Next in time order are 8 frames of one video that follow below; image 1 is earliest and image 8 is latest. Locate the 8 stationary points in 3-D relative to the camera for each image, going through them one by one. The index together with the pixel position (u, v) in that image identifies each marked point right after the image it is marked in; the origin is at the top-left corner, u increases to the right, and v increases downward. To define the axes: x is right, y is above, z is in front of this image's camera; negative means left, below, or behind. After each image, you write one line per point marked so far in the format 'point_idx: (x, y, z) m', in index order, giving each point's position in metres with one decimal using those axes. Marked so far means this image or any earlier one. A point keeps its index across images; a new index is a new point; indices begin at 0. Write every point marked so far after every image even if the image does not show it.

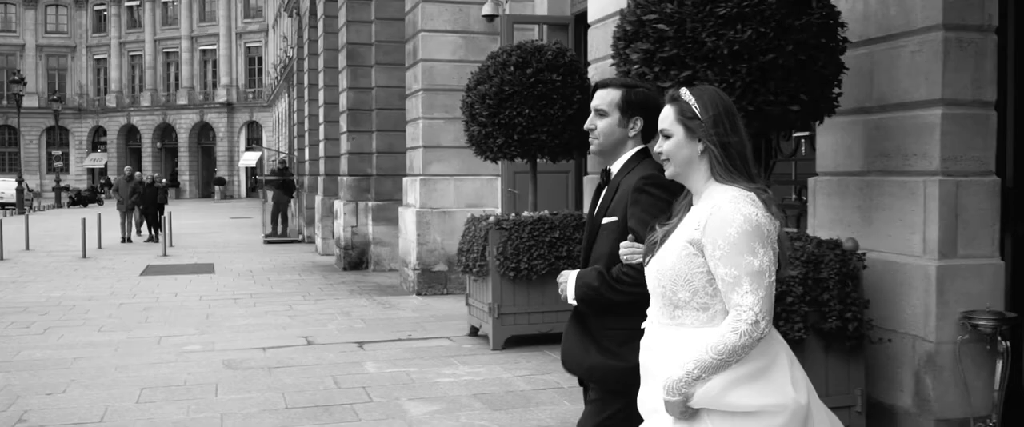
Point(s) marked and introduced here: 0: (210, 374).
0: (-2.2, -1.2, +7.8) m
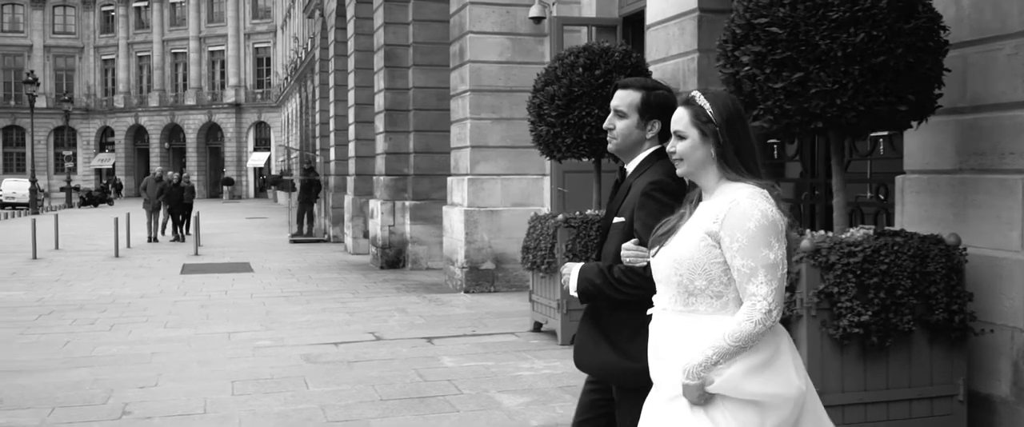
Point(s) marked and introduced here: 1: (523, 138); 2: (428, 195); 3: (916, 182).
0: (-1.6, -1.1, +8.0) m
1: (+0.1, +0.9, +12.7) m
2: (-1.2, +0.3, +15.9) m
3: (+2.3, +0.2, +6.1) m
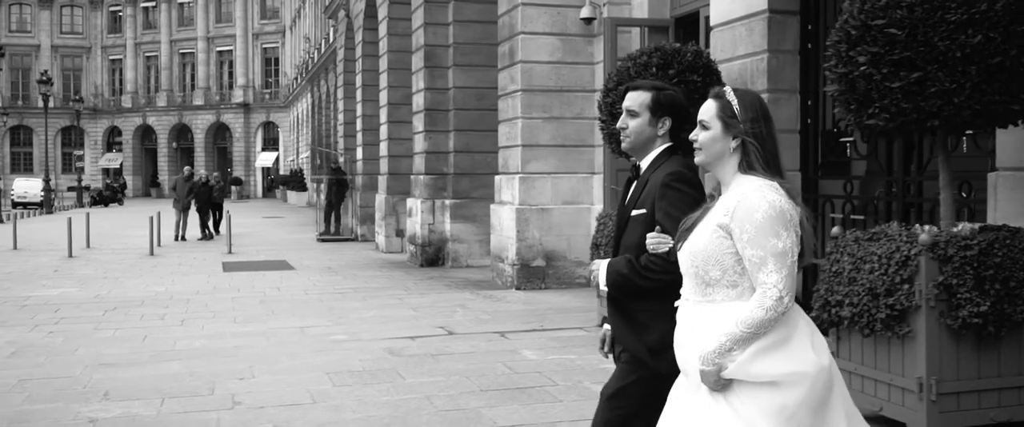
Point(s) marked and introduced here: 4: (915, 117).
0: (-1.0, -1.1, +8.2) m
1: (+0.7, +0.9, +12.9) m
2: (-0.6, +0.3, +16.1) m
3: (+2.9, +0.2, +6.4) m
4: (+2.0, +0.5, +5.5) m
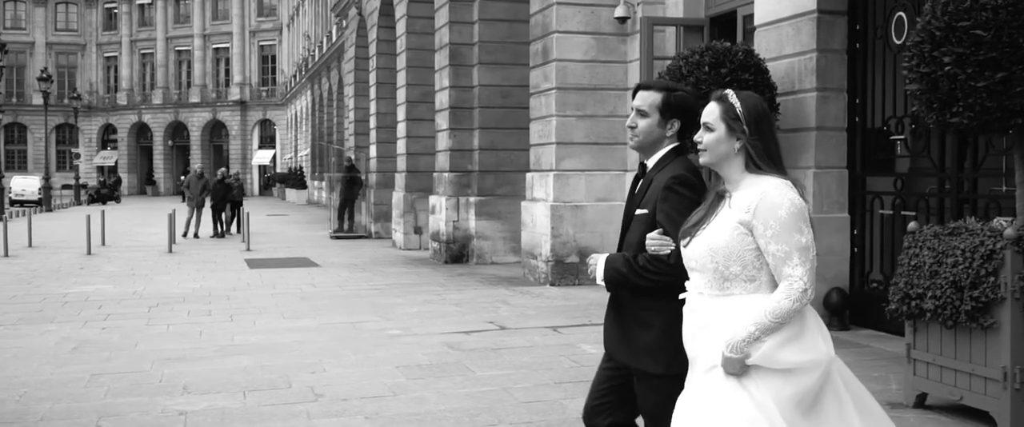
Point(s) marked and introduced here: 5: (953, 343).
0: (-0.5, -1.1, +8.3) m
1: (+1.1, +1.0, +13.0) m
2: (-0.3, +0.3, +16.2) m
3: (+3.4, +0.2, +6.6) m
4: (+2.5, +0.5, +5.7) m
5: (+2.4, -0.7, +5.9) m
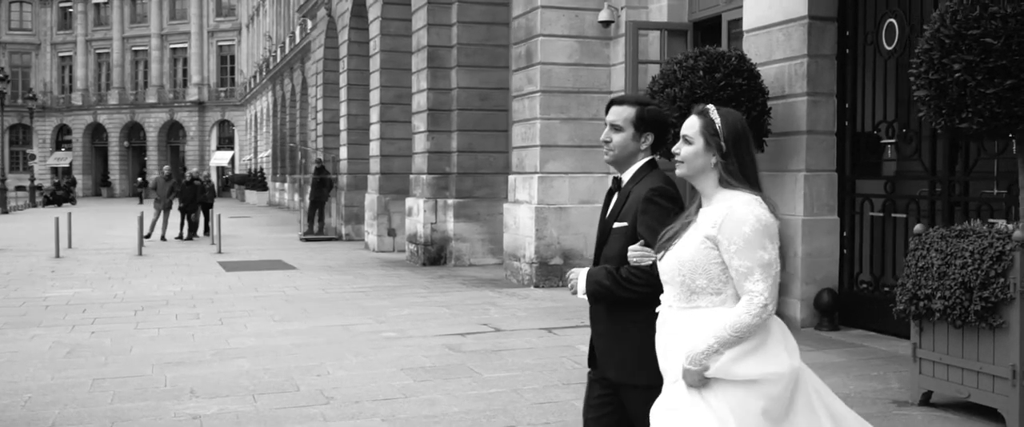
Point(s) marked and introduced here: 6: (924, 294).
0: (-0.5, -1.1, +8.4) m
1: (+0.9, +0.9, +13.1) m
2: (-0.6, +0.3, +16.3) m
3: (+3.5, +0.2, +6.8) m
4: (+2.7, +0.5, +5.8) m
5: (+2.5, -0.7, +6.1) m
6: (+2.3, -0.5, +6.2) m
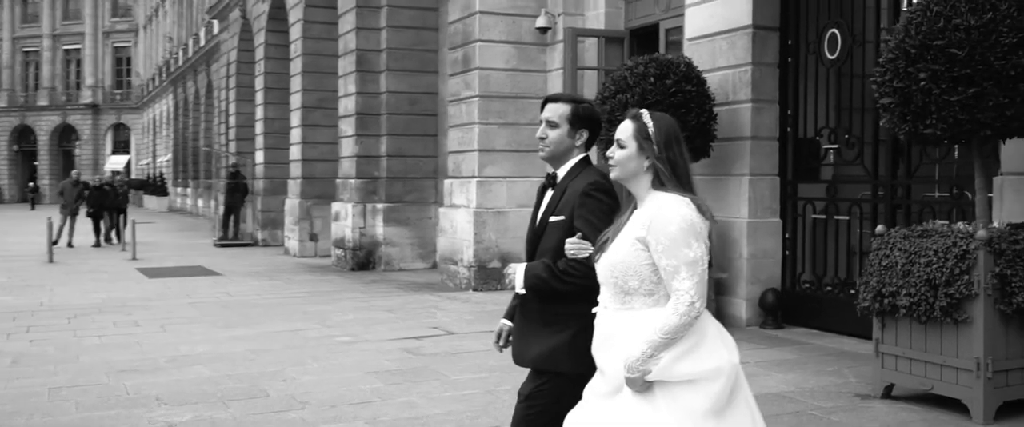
0: (-0.8, -1.1, +8.4) m
1: (+0.2, +0.9, +13.3) m
2: (-1.7, +0.2, +16.2) m
3: (+3.3, +0.2, +7.2) m
4: (+2.6, +0.5, +6.2) m
5: (+2.4, -0.7, +6.4) m
6: (+2.3, -0.5, +6.5) m
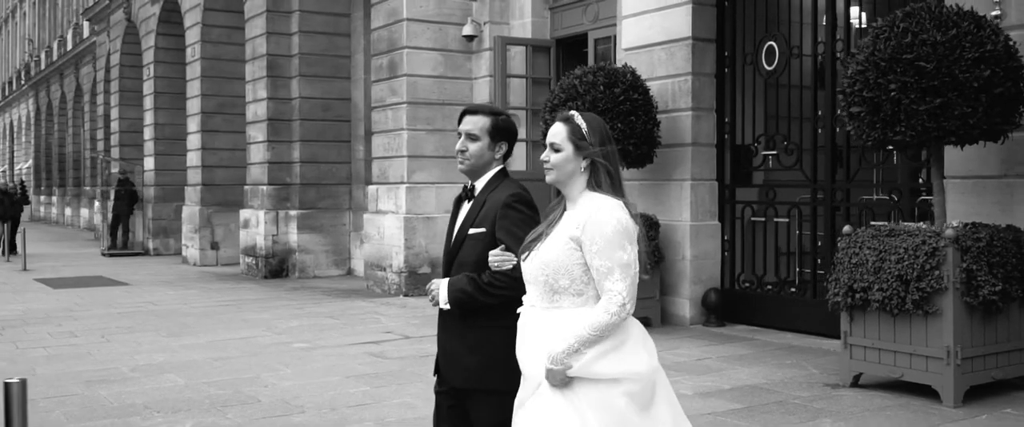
0: (-1.0, -1.2, +8.5) m
1: (-0.7, +0.8, +13.4) m
2: (-2.9, +0.1, +16.1) m
3: (+3.2, +0.2, +7.8) m
4: (+2.6, +0.5, +6.7) m
5: (+2.4, -0.7, +6.9) m
6: (+2.2, -0.5, +7.0) m
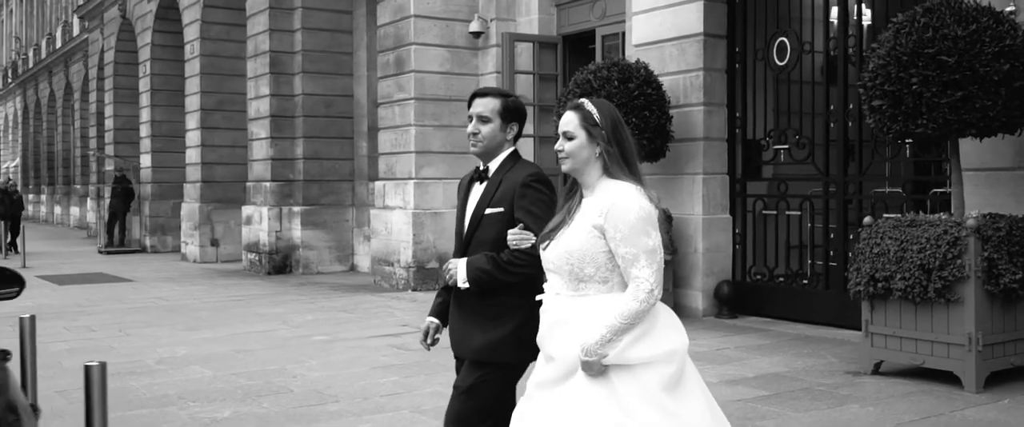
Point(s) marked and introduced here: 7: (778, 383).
0: (-0.9, -1.1, +8.6) m
1: (-0.6, +0.9, +13.5) m
2: (-2.9, +0.2, +16.2) m
3: (+3.4, +0.3, +8.0) m
4: (+2.8, +0.6, +6.9) m
5: (+2.6, -0.7, +7.1) m
6: (+2.4, -0.4, +7.1) m
7: (+1.7, -1.1, +7.2) m
